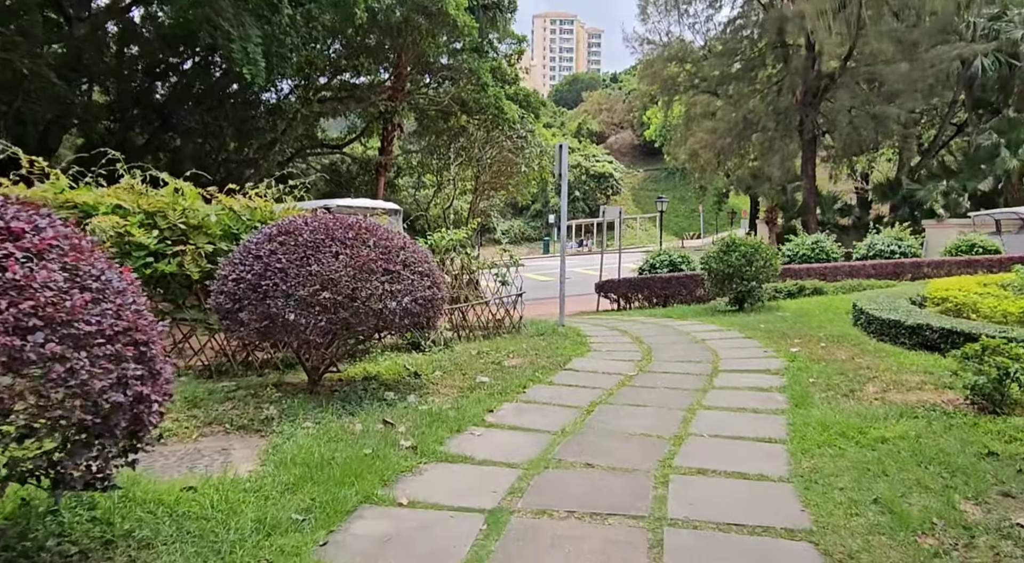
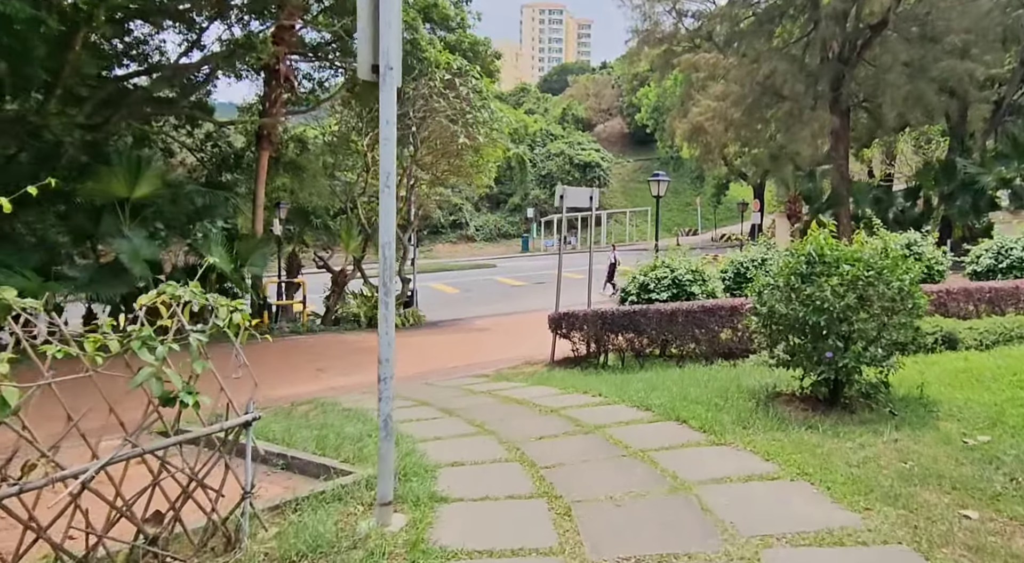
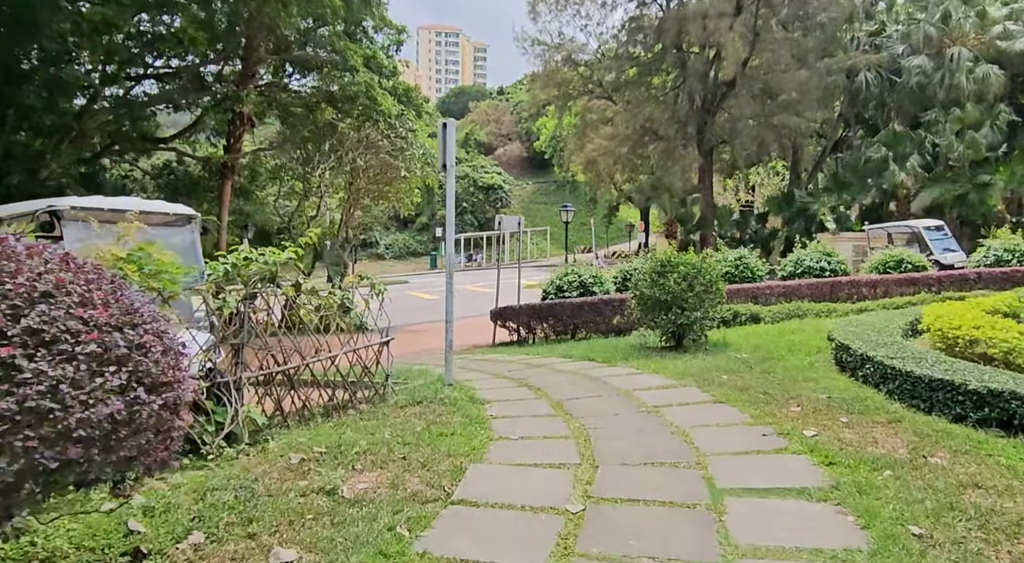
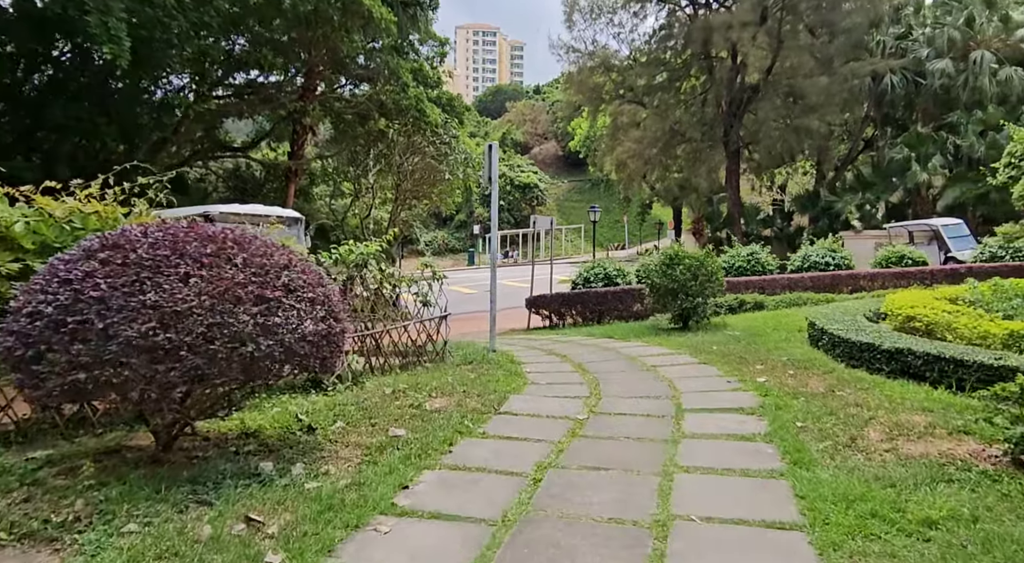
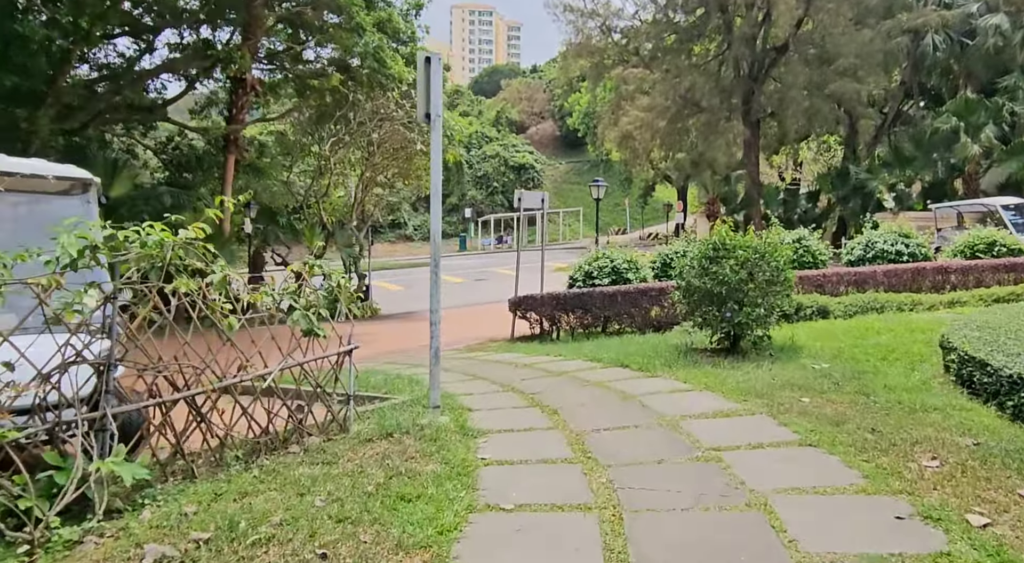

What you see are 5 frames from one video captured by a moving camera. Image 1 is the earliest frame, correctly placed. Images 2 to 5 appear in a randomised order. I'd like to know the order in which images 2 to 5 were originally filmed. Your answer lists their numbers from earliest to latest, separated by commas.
4, 3, 5, 2
